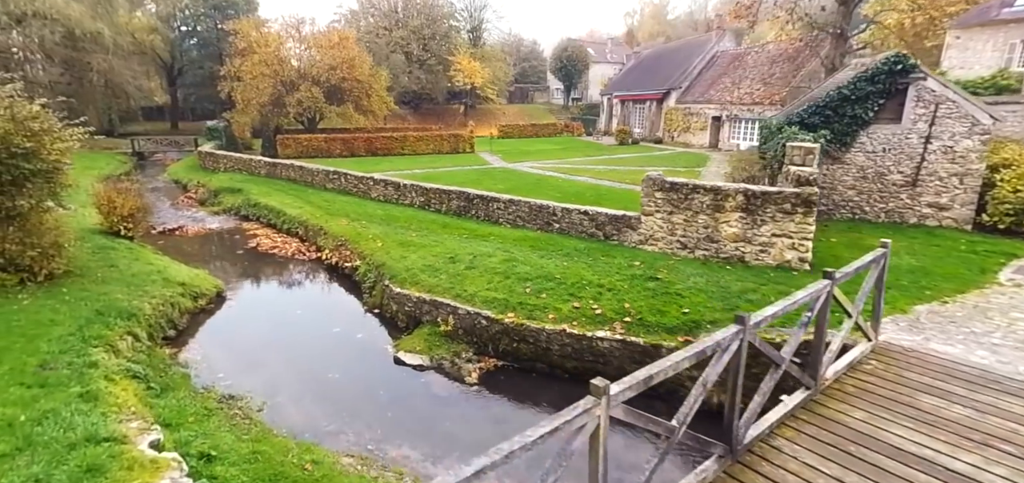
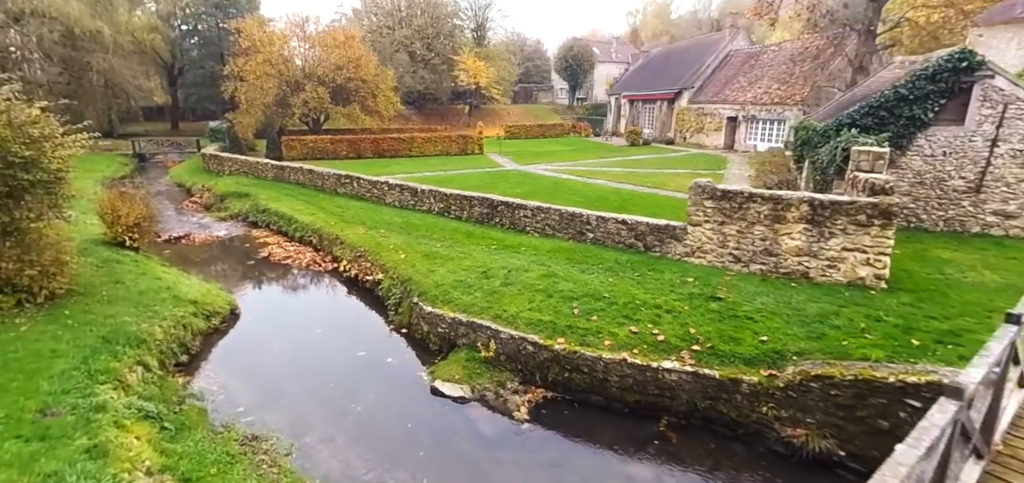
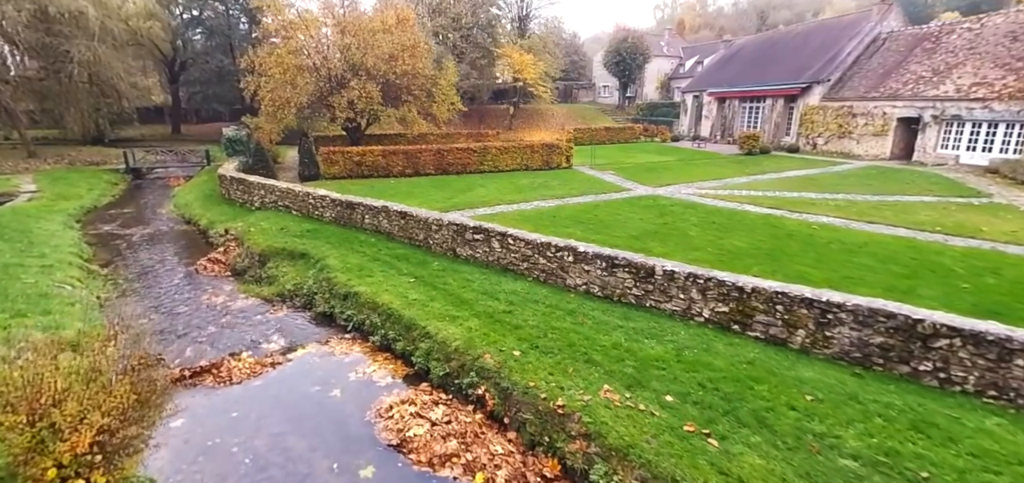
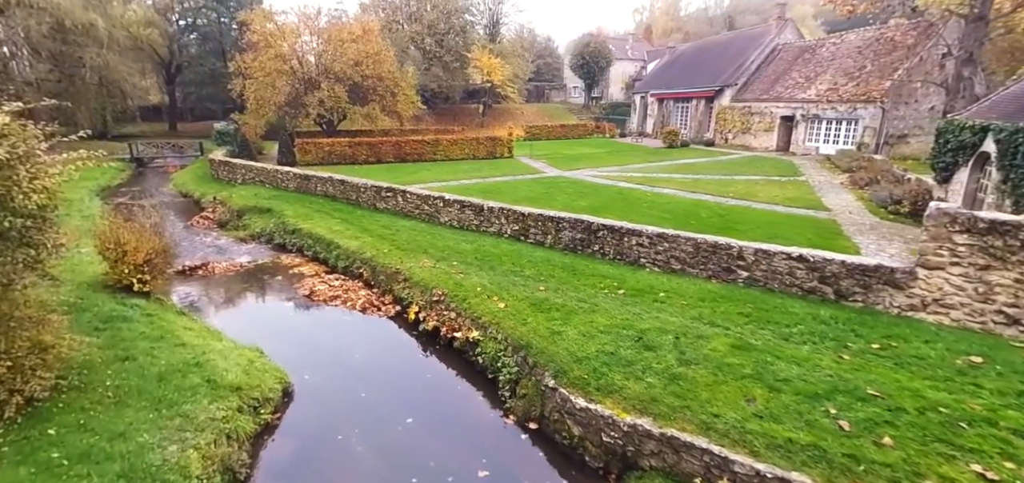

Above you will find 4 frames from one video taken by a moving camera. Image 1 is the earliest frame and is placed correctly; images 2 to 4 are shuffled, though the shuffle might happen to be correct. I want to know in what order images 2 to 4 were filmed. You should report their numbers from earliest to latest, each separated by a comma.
2, 4, 3
